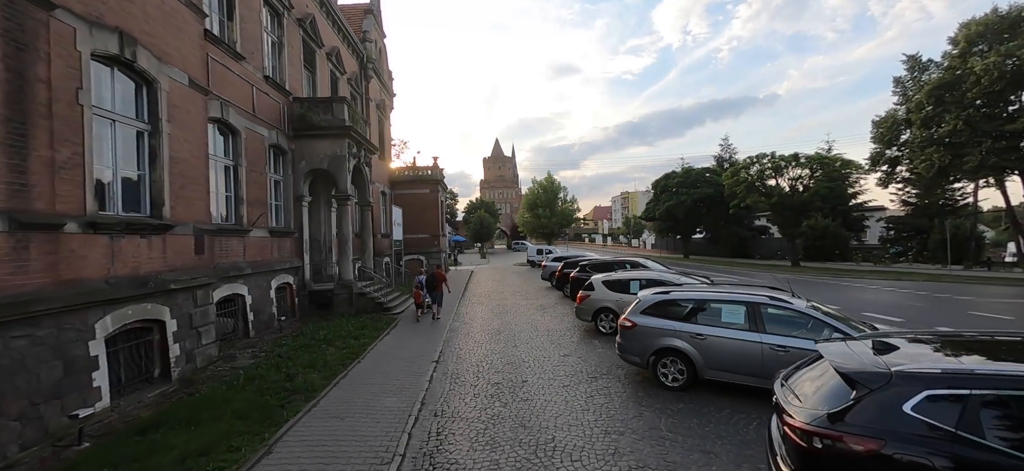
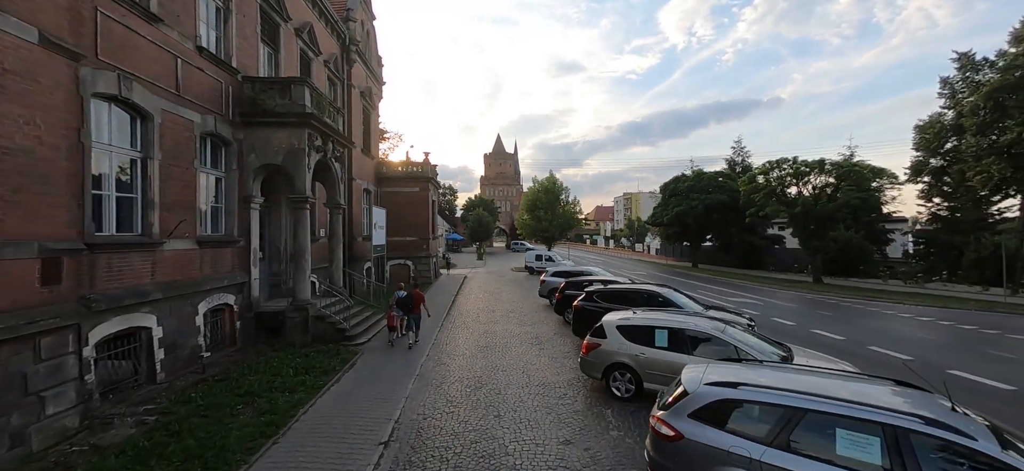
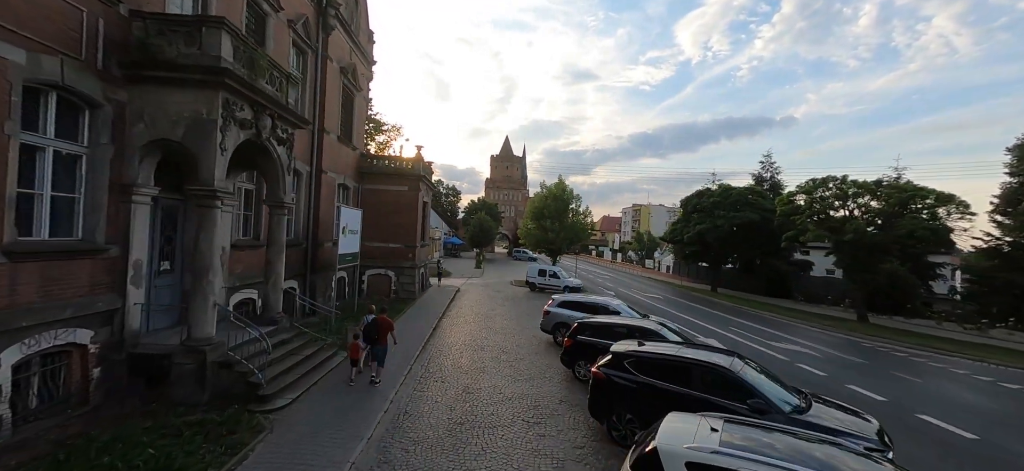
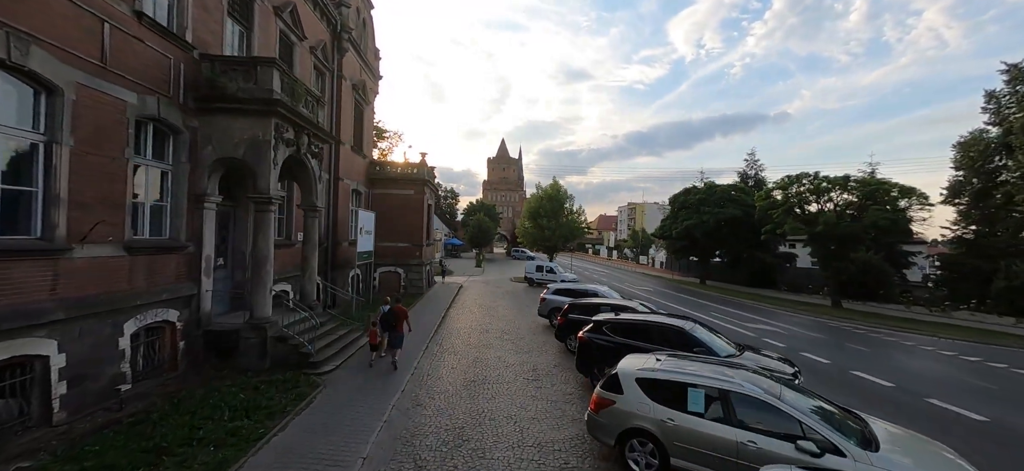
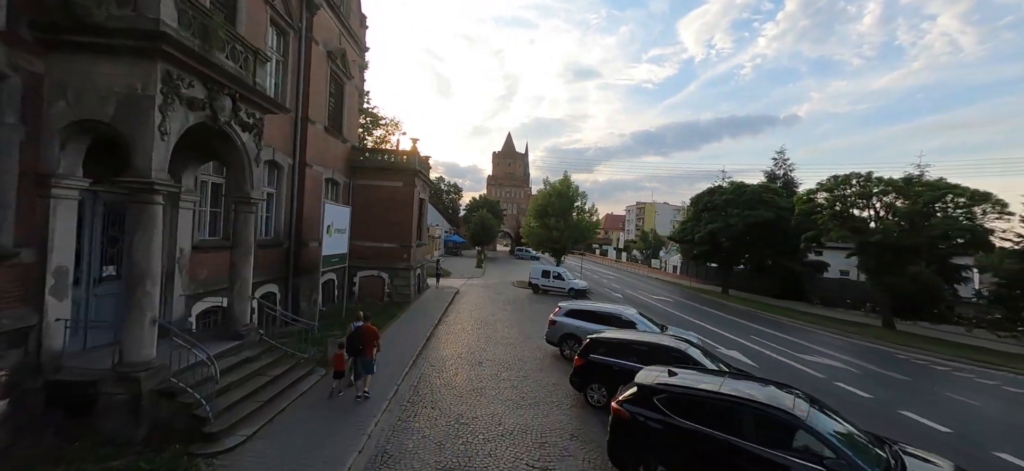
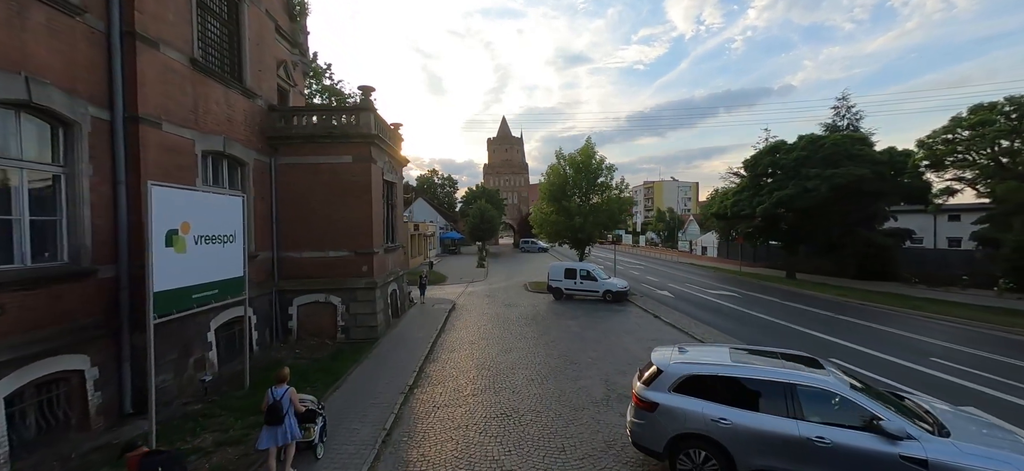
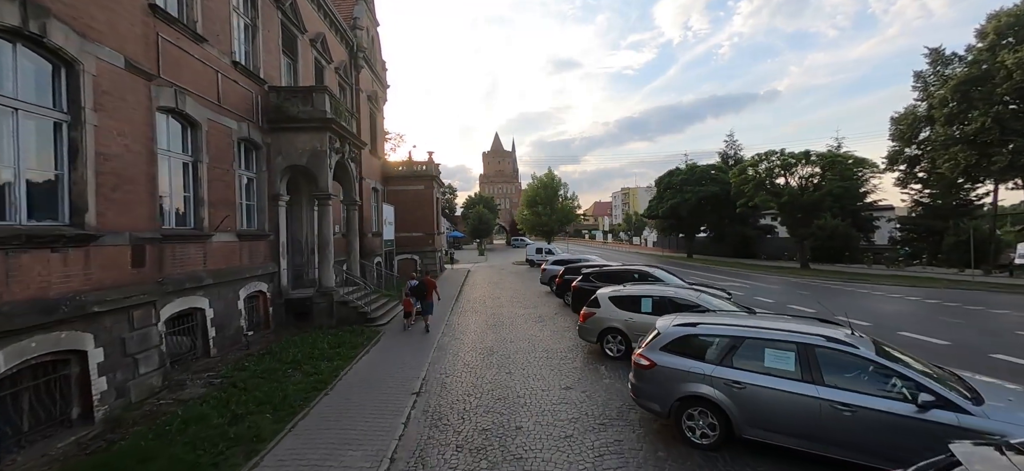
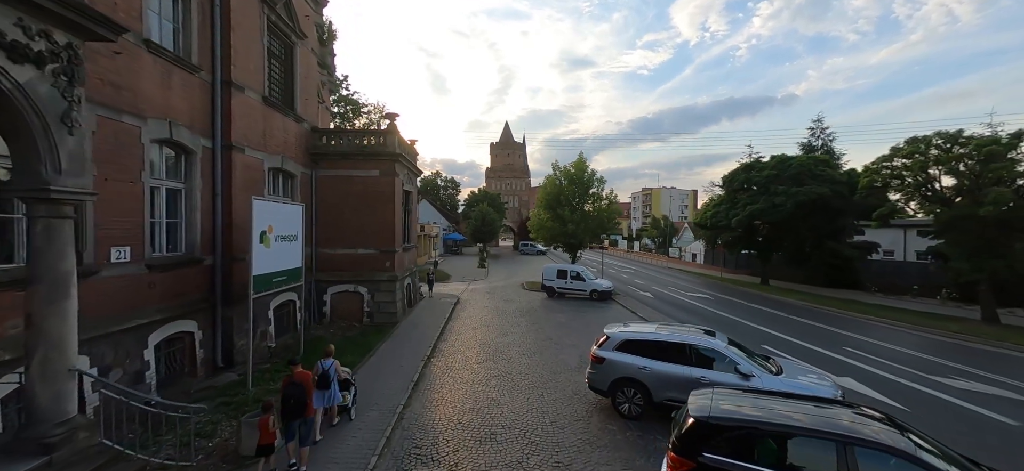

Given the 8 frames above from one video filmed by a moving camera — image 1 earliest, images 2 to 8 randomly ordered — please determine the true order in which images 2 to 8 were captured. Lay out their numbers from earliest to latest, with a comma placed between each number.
7, 2, 4, 3, 5, 8, 6
